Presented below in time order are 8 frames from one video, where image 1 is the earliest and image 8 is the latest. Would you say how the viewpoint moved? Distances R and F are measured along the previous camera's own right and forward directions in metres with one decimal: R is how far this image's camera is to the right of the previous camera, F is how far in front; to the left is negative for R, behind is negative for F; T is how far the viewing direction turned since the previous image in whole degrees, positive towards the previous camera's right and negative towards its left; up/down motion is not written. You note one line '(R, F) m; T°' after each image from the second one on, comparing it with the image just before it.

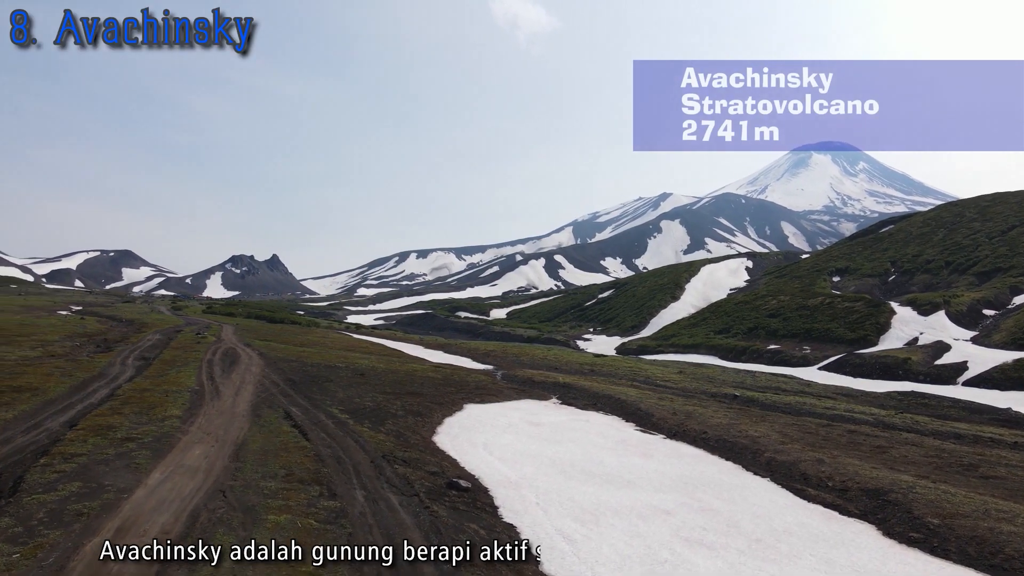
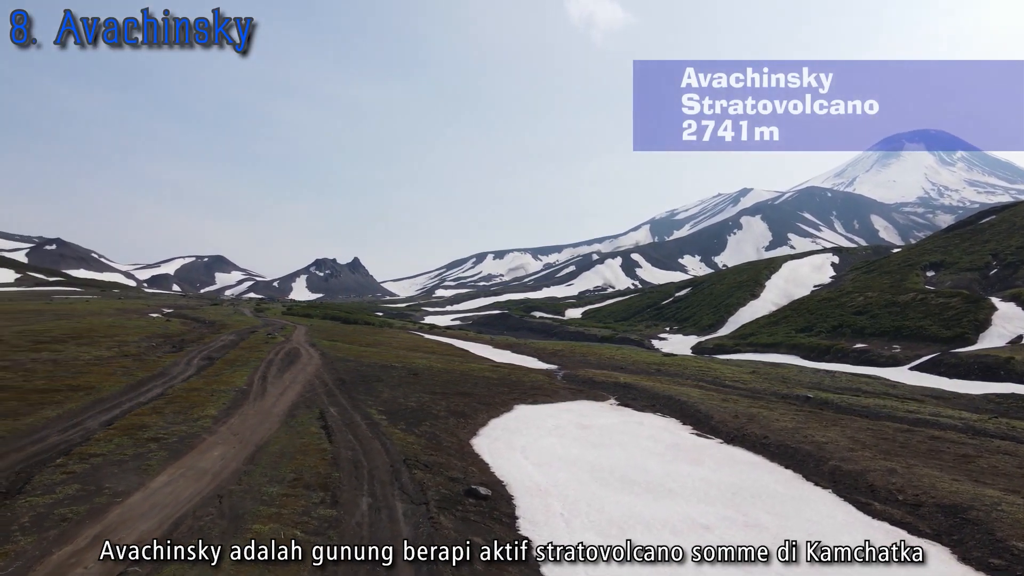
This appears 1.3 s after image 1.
(+1.5, +1.6) m; -6°
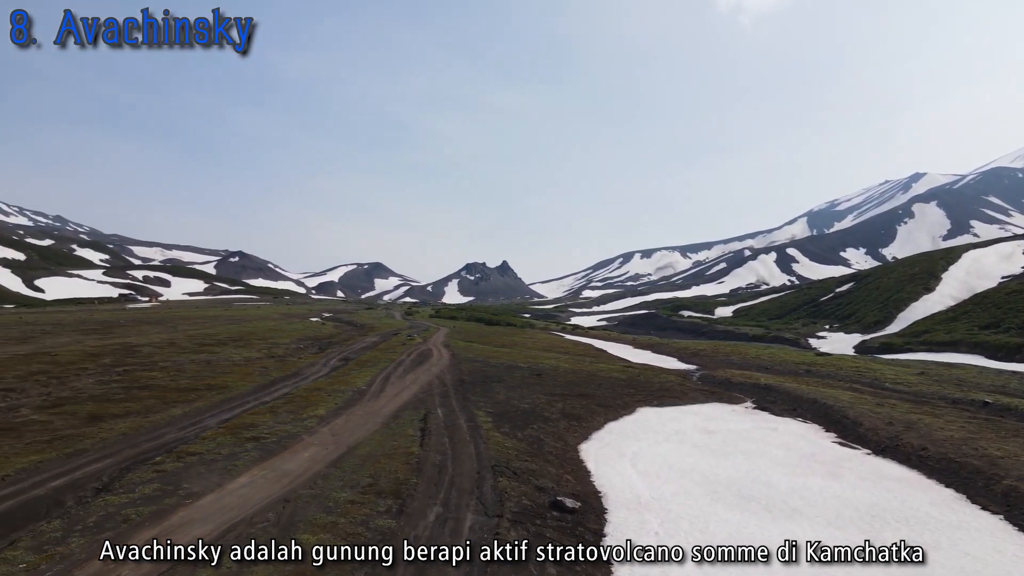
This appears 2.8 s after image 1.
(+1.5, +1.9) m; -11°
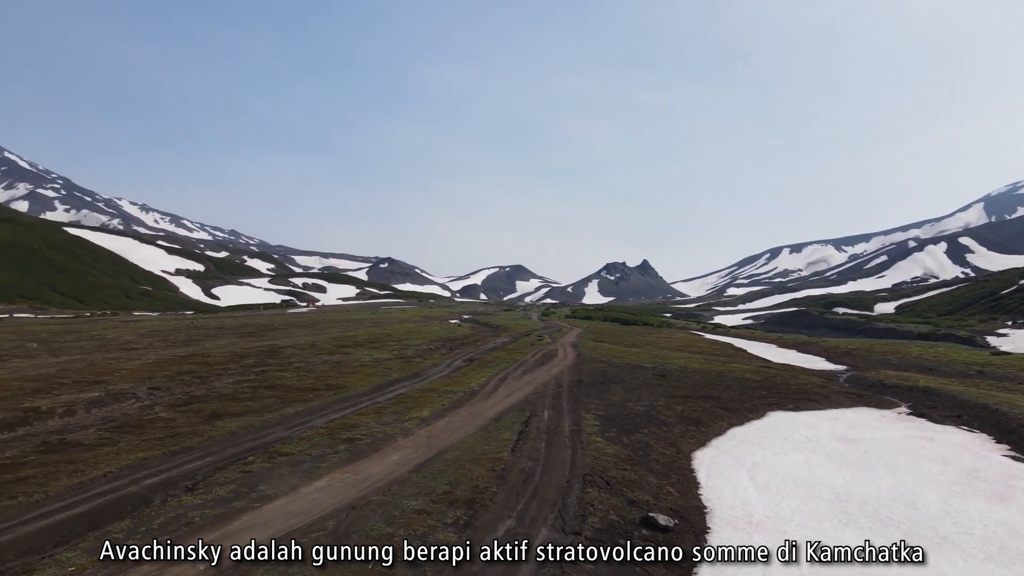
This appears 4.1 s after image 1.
(+1.3, +1.7) m; -11°
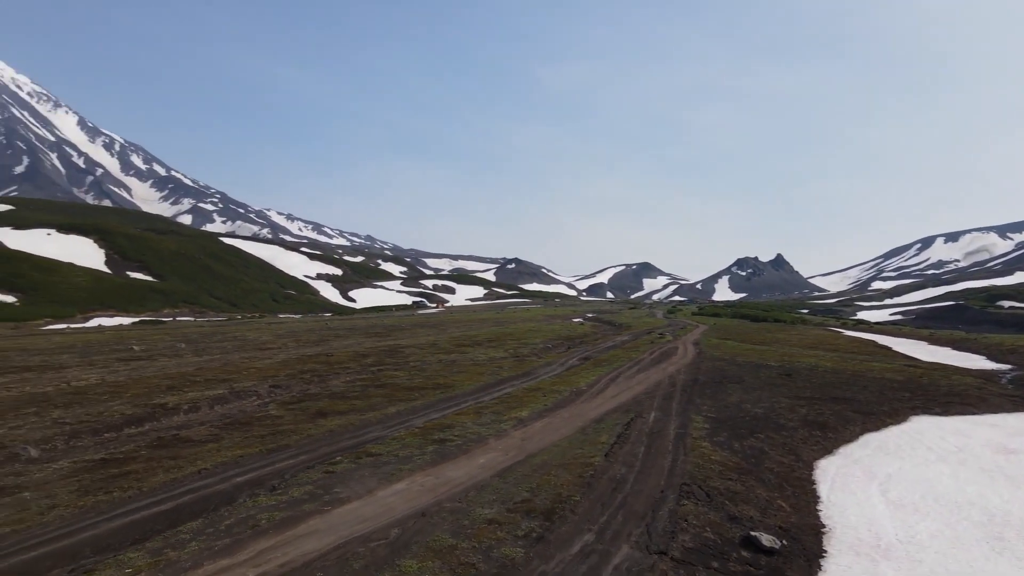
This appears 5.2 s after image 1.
(+0.9, +1.4) m; -10°
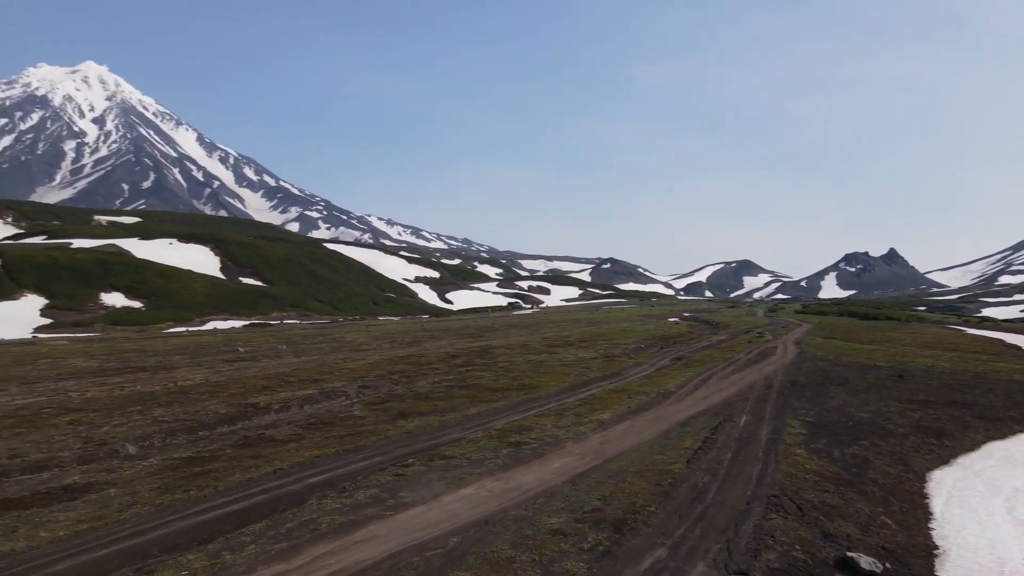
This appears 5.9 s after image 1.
(+0.6, +0.9) m; -7°
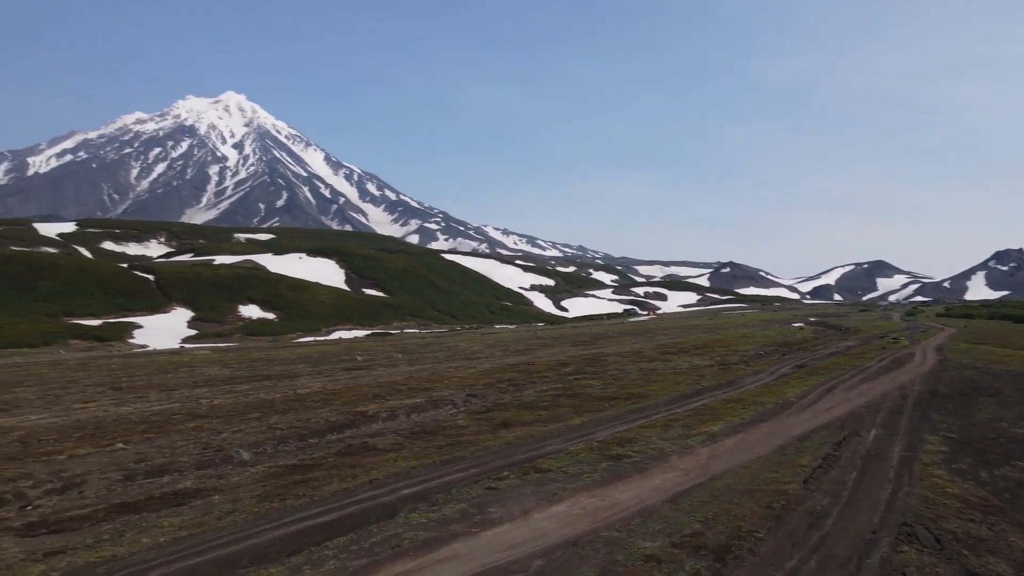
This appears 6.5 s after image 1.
(+0.5, +0.9) m; -9°
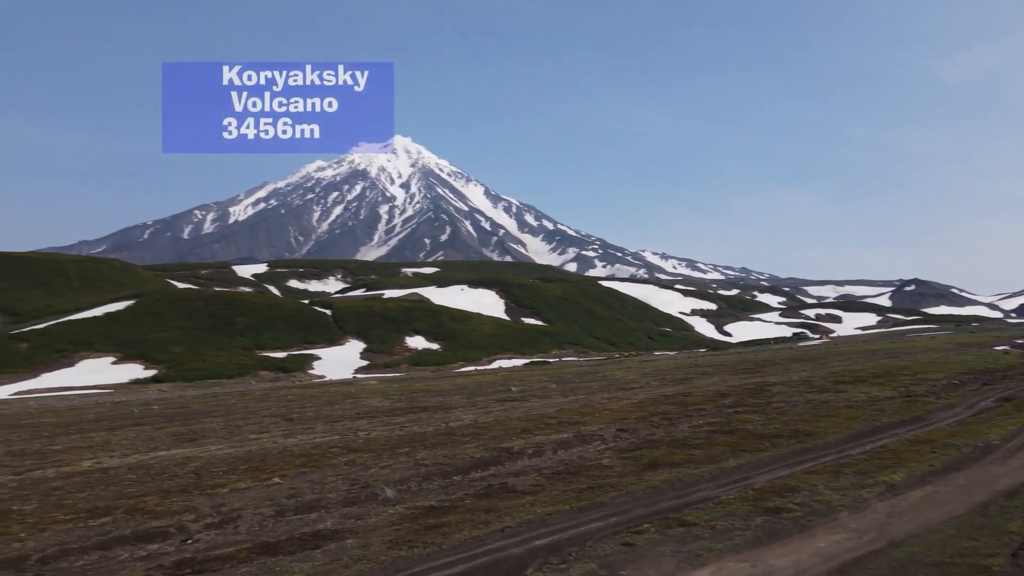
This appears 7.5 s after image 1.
(+0.6, +1.2) m; -12°
